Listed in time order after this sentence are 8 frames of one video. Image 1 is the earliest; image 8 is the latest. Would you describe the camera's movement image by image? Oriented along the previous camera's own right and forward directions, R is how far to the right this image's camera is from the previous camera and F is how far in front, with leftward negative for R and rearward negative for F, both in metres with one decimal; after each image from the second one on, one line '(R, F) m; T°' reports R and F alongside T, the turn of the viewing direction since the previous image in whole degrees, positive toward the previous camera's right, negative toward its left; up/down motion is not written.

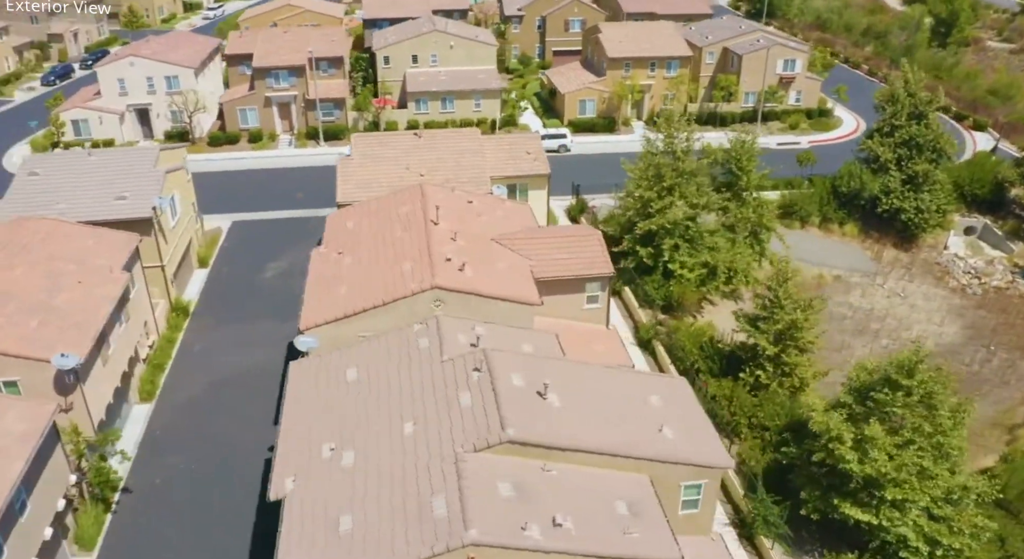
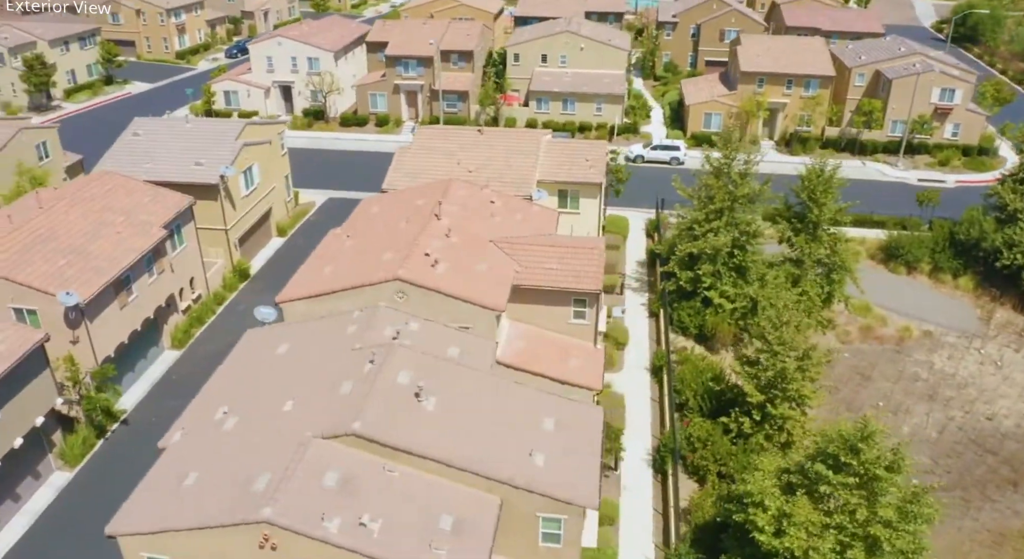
(+7.5, +1.3) m; -14°
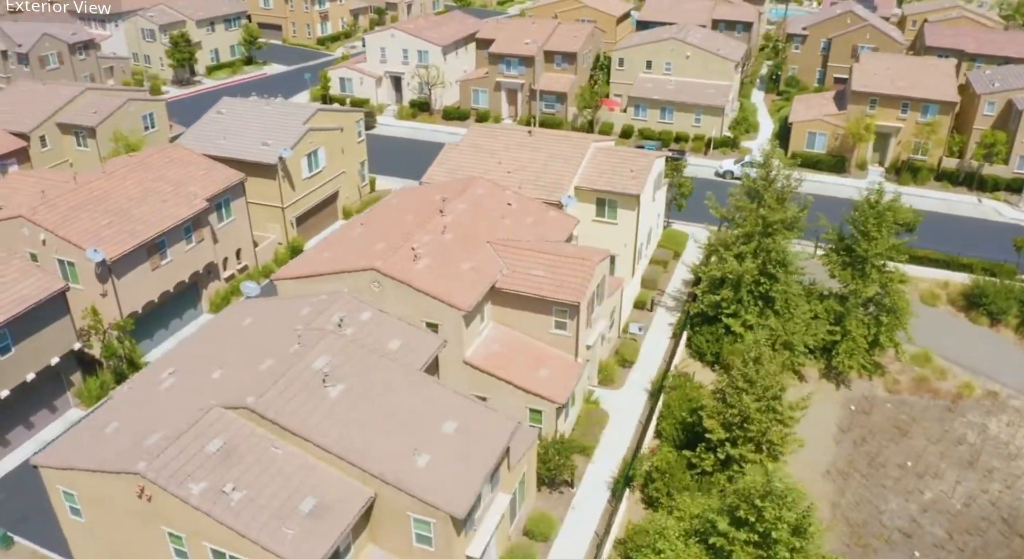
(+6.2, +0.7) m; -11°
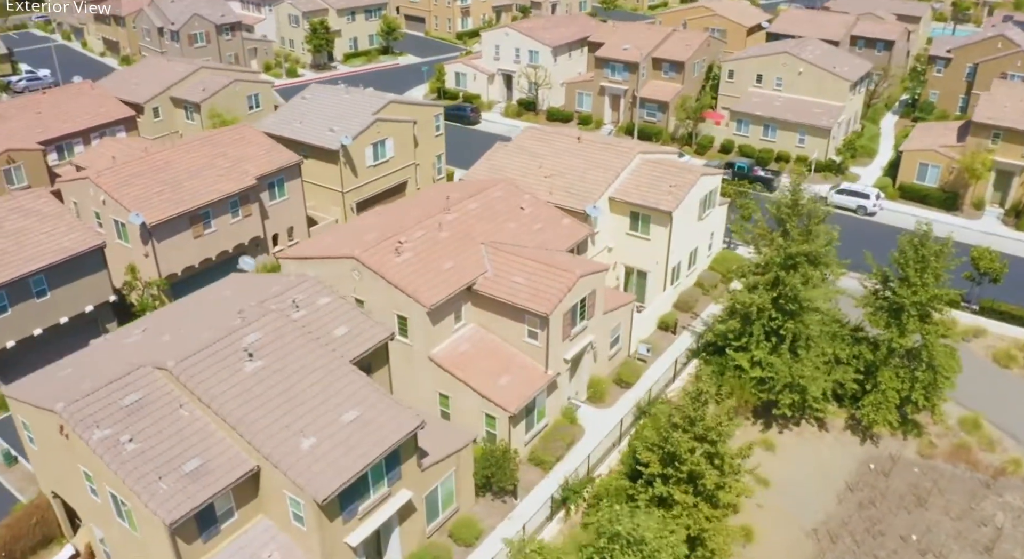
(+6.6, +0.7) m; -11°
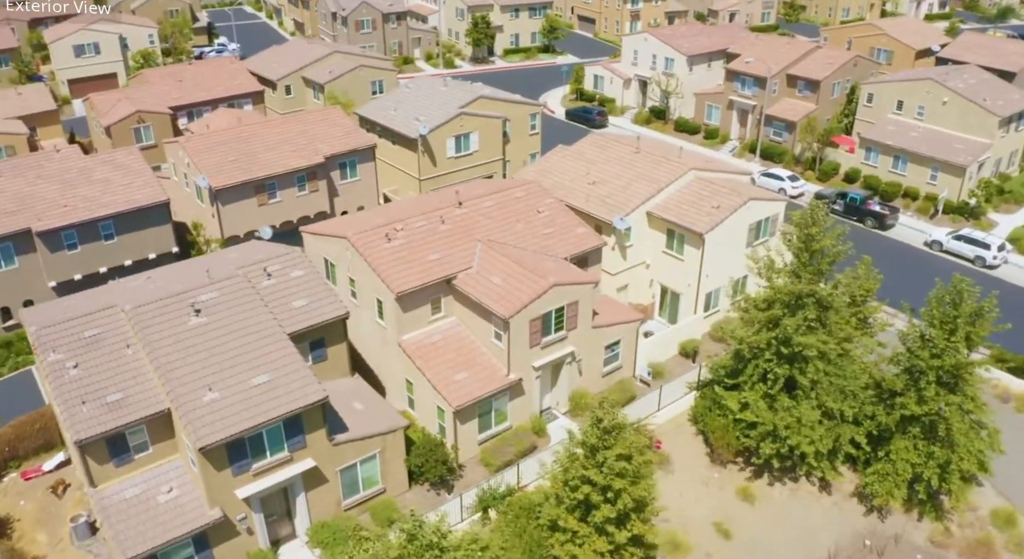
(+7.9, +0.9) m; -14°
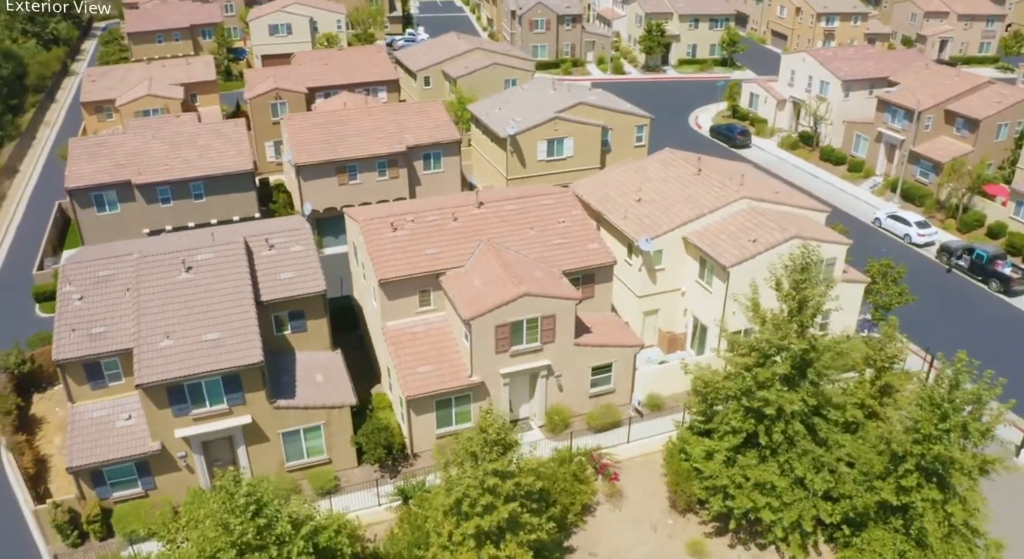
(+8.4, +1.0) m; -15°
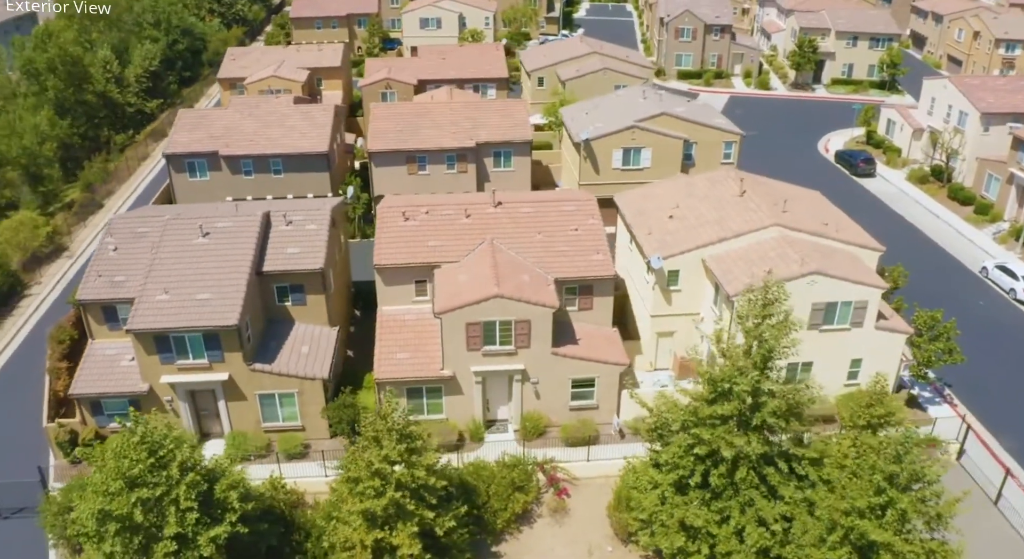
(+7.3, +0.6) m; -13°
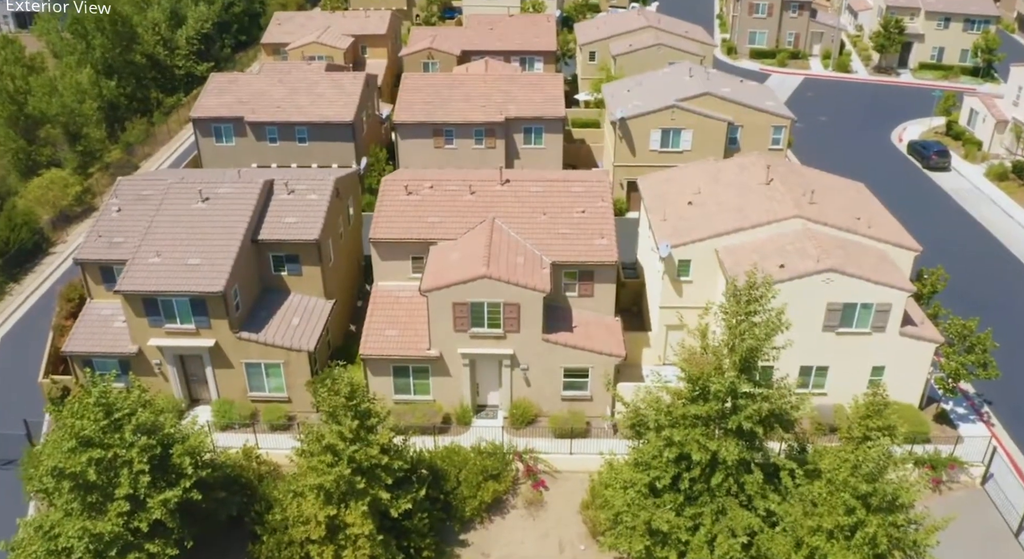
(+3.0, +1.4) m; -5°
